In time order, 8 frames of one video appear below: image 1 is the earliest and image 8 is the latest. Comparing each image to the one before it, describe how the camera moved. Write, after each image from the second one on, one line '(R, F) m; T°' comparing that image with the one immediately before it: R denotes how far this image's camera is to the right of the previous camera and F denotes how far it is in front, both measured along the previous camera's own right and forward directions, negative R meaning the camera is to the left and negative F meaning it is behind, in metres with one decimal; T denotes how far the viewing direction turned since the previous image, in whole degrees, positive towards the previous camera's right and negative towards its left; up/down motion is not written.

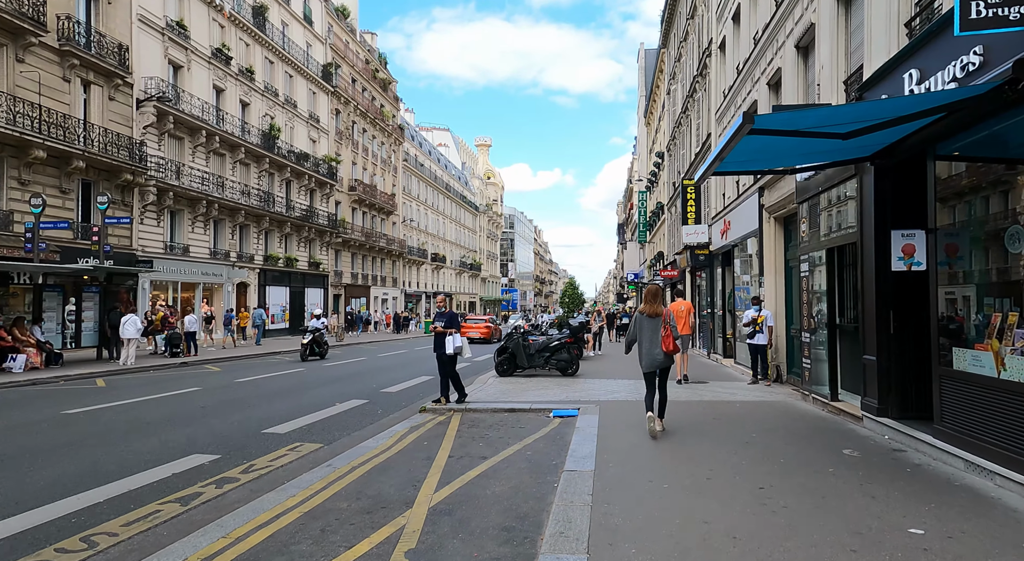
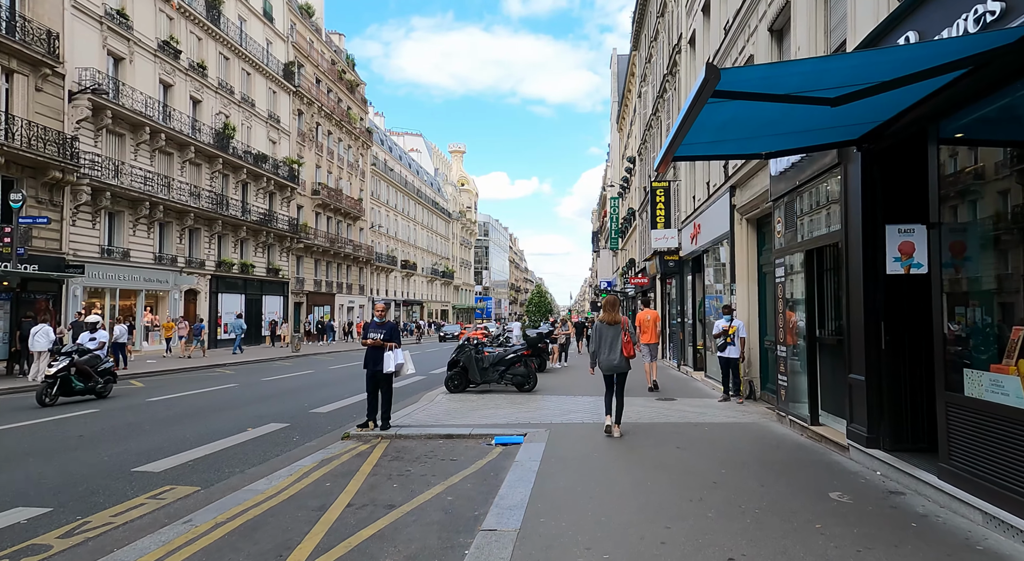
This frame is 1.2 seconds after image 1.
(+0.5, +1.2) m; +2°
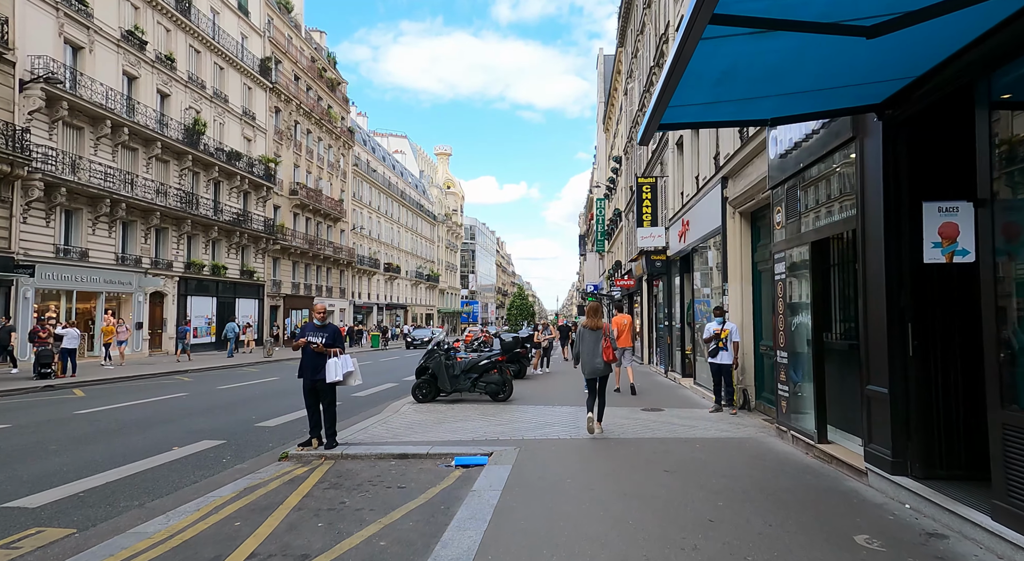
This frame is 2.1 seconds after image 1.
(+0.3, +1.1) m; +1°
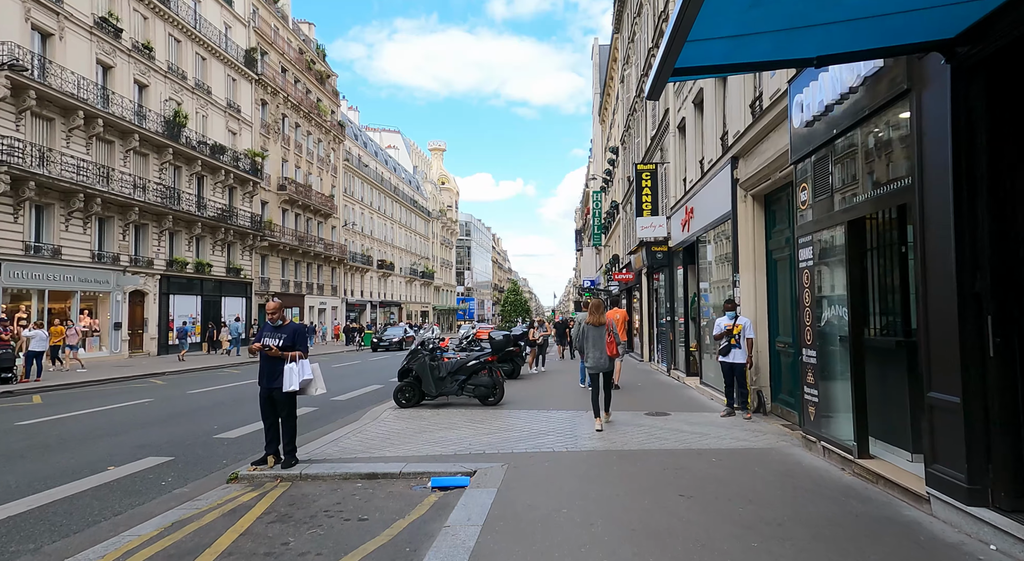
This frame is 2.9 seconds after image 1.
(+0.1, +1.0) m; 0°
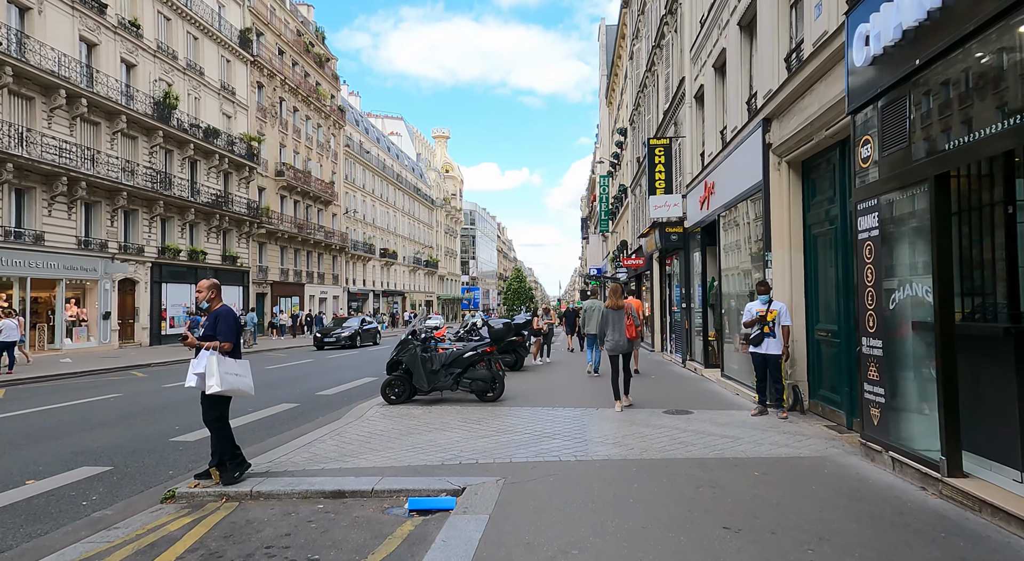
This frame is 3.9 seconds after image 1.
(+0.1, +1.2) m; -1°
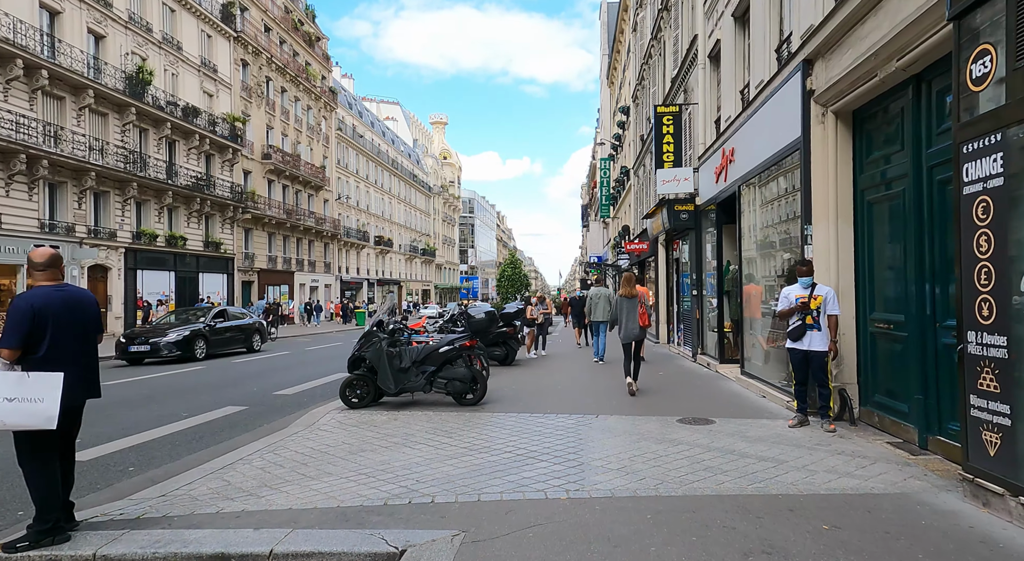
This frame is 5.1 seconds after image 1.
(+0.2, +1.6) m; 0°
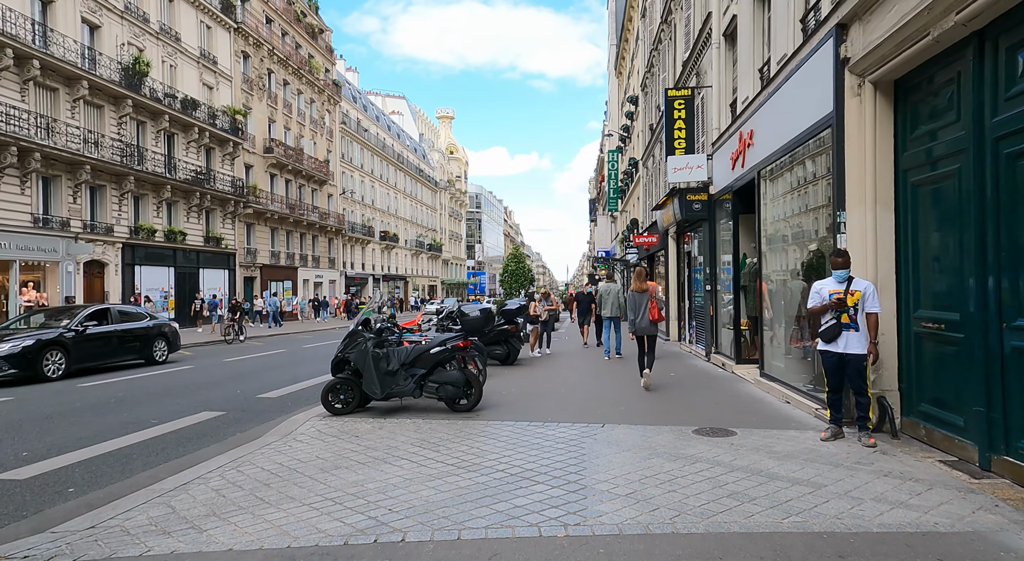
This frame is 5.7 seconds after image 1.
(+0.1, +0.8) m; -1°
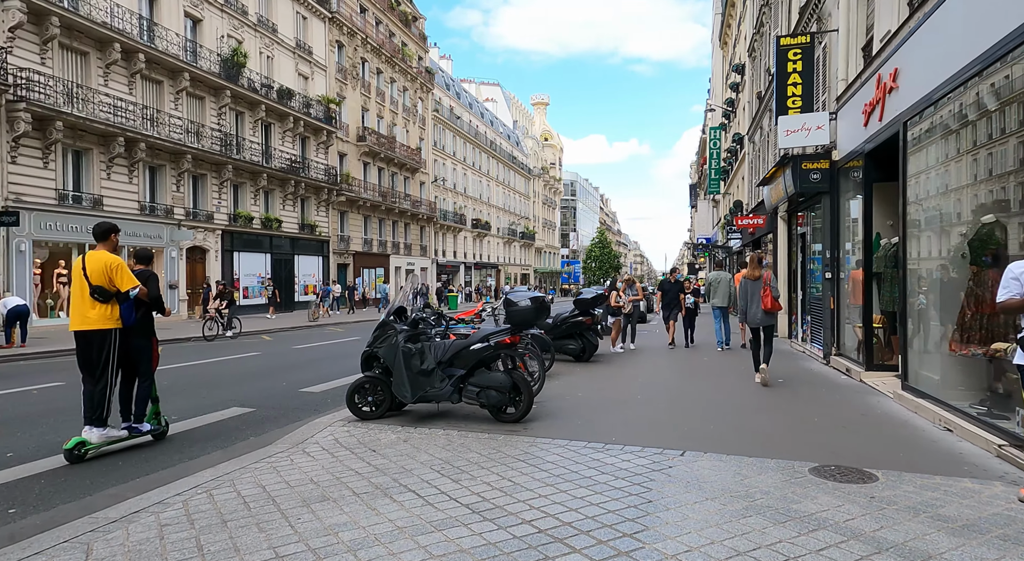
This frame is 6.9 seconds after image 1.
(+0.3, +1.5) m; -9°
